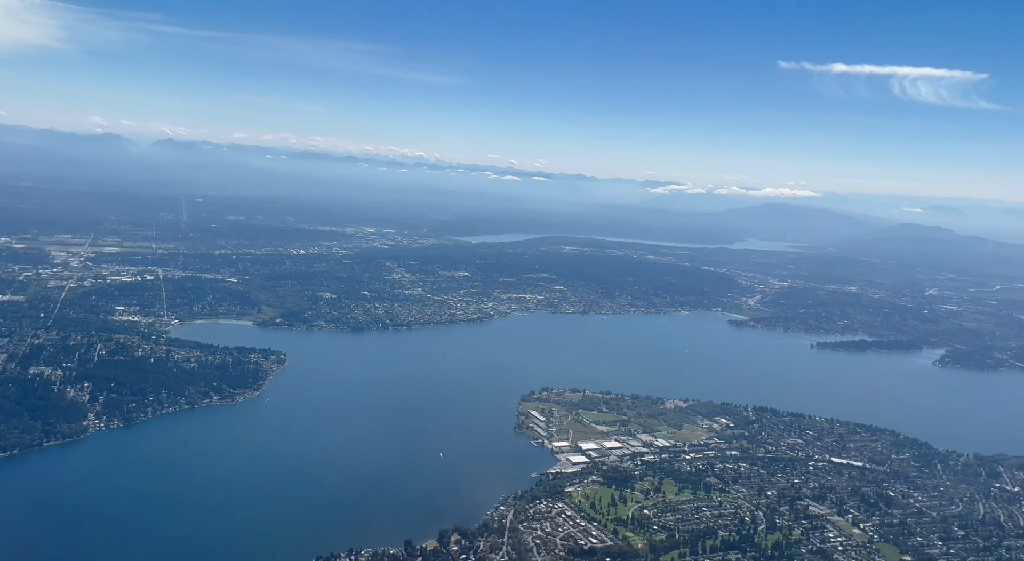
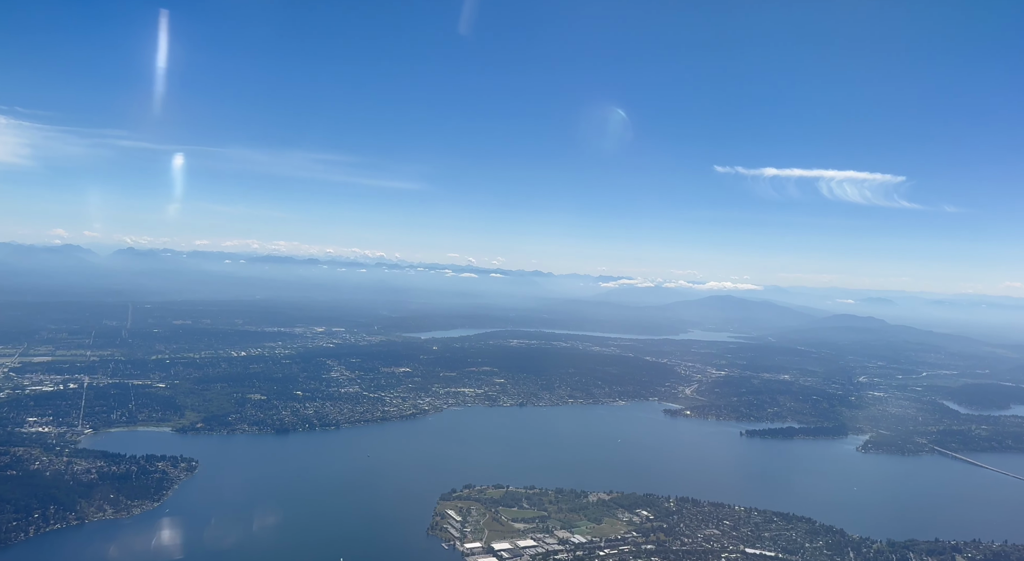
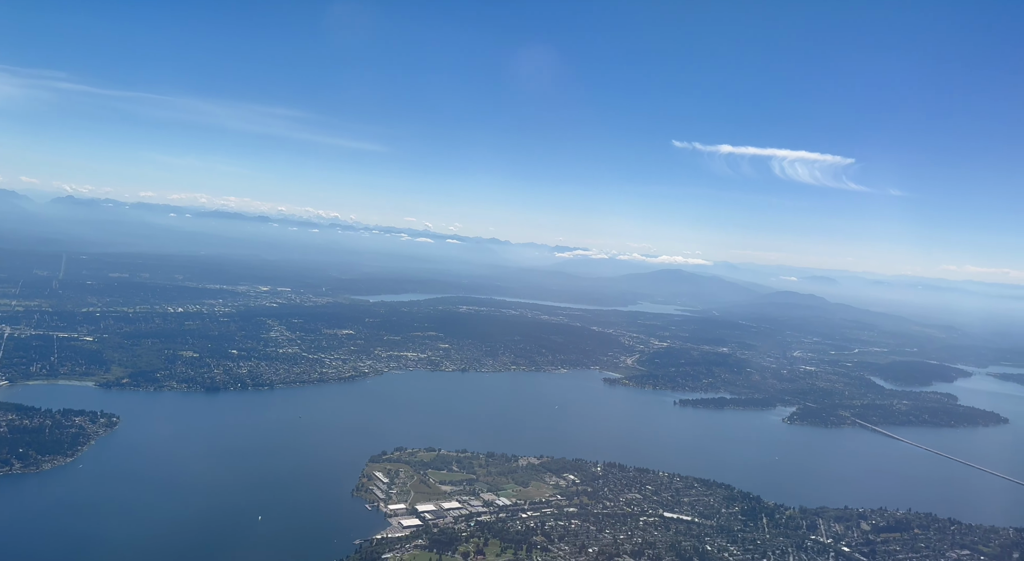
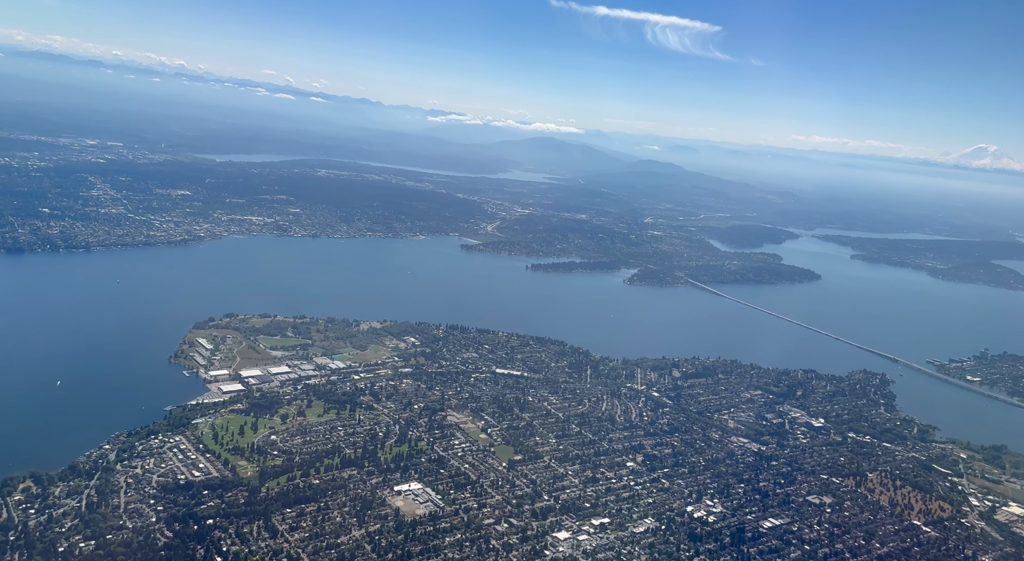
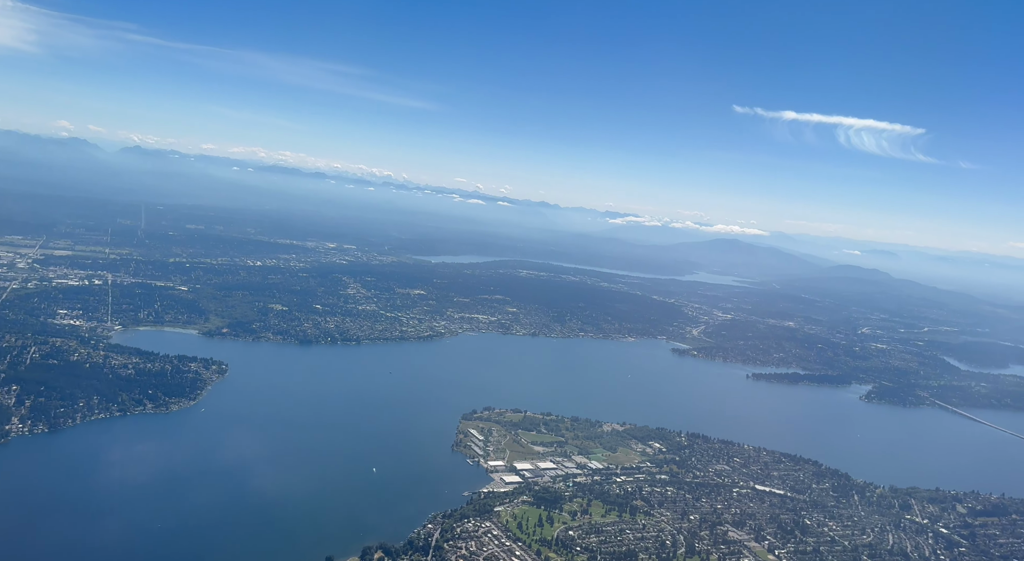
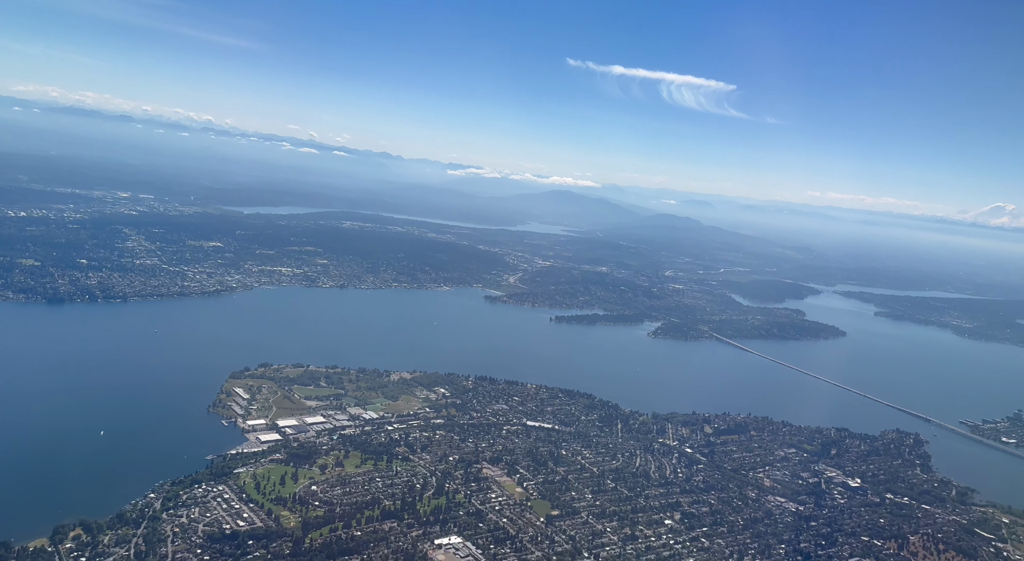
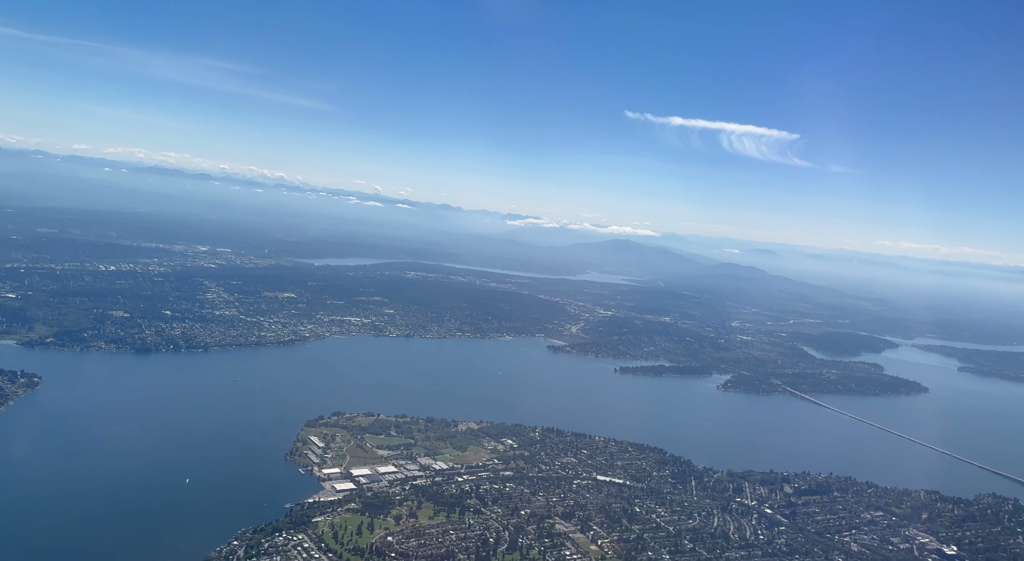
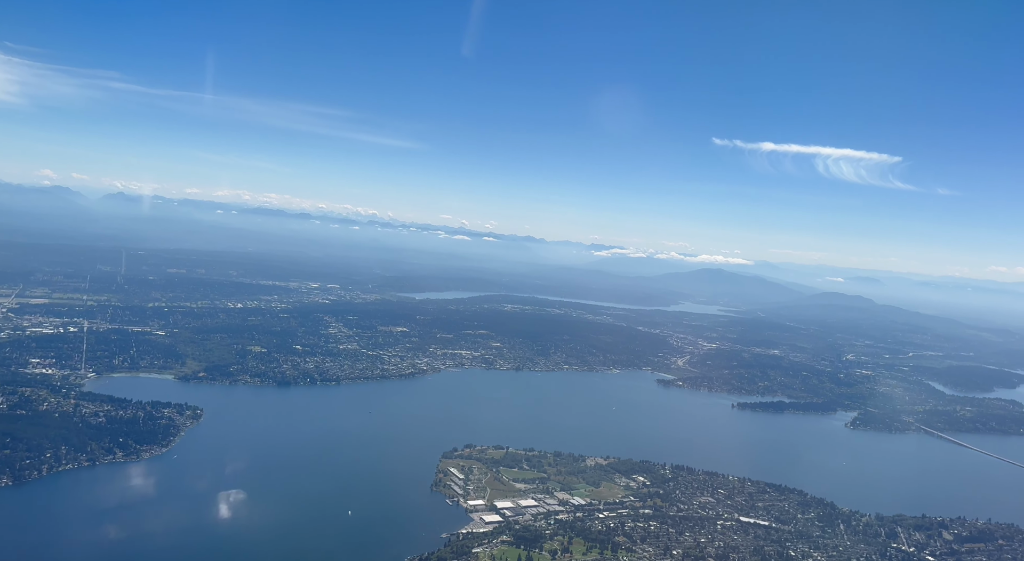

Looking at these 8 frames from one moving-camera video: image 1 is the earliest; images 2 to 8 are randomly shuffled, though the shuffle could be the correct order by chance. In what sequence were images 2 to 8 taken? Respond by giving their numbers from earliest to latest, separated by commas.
5, 8, 2, 3, 7, 6, 4
